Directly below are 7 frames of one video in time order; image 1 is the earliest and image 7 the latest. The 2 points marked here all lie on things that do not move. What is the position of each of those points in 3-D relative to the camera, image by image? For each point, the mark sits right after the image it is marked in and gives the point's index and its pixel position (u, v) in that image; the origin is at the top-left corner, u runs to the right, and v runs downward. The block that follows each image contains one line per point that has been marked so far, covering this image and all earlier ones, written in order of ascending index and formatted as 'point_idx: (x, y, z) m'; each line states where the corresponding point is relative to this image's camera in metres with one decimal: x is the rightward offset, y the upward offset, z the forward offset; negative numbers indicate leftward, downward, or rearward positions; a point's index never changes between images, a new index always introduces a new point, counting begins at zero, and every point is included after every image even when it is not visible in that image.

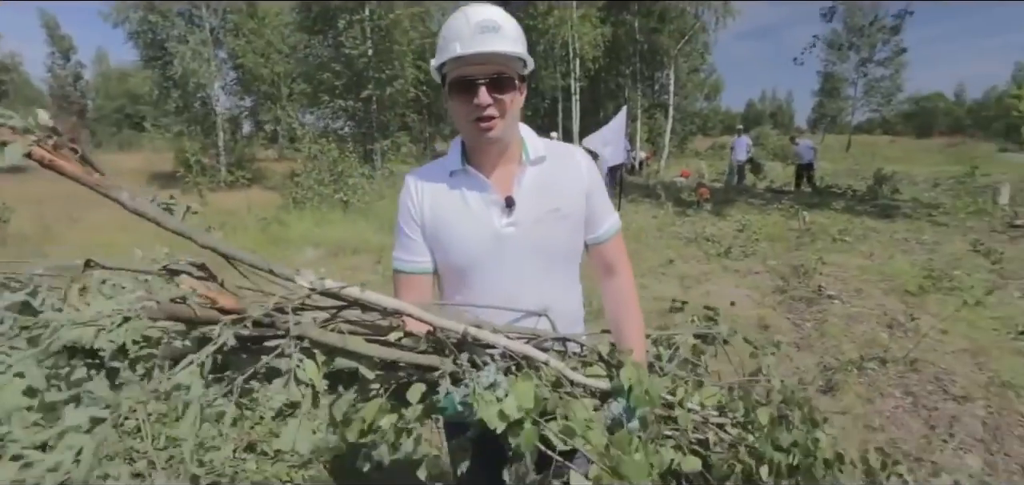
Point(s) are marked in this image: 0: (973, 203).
0: (+5.9, +0.5, +8.8) m
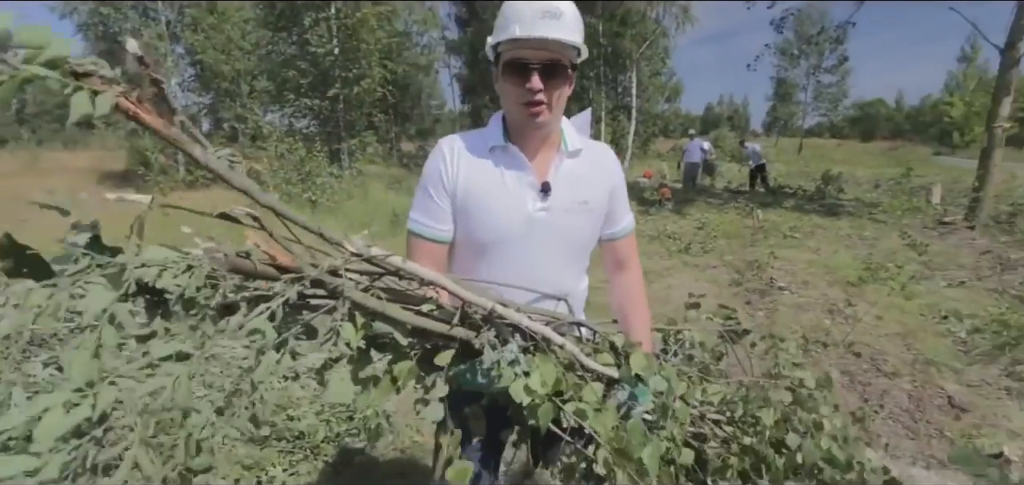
0: (+5.5, +0.5, +9.4) m
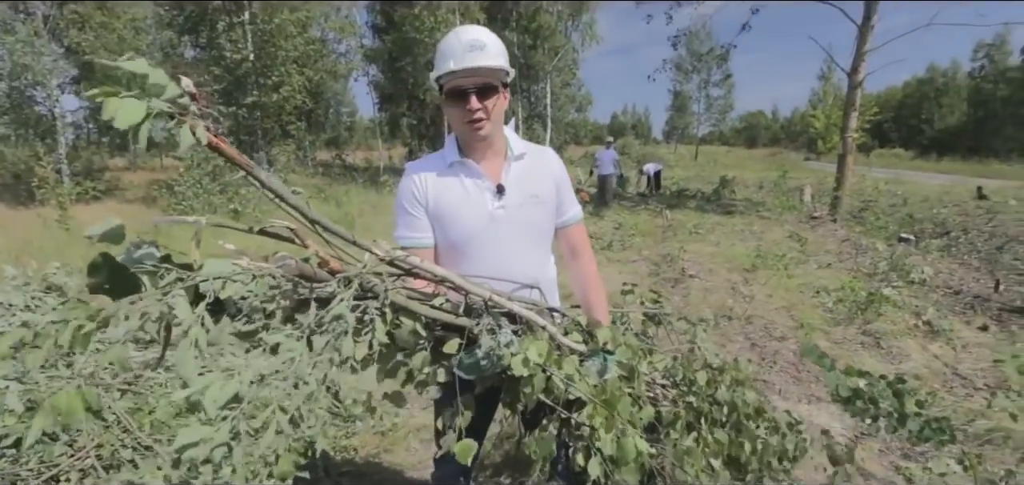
0: (+4.5, +0.6, +10.8) m
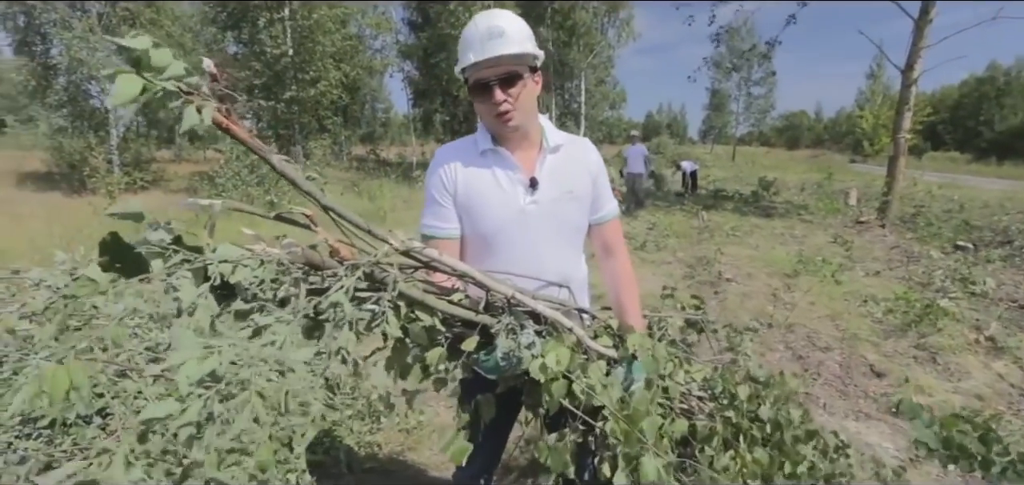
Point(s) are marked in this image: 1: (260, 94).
0: (+4.9, +0.6, +10.5) m
1: (-6.3, +3.7, +17.0) m
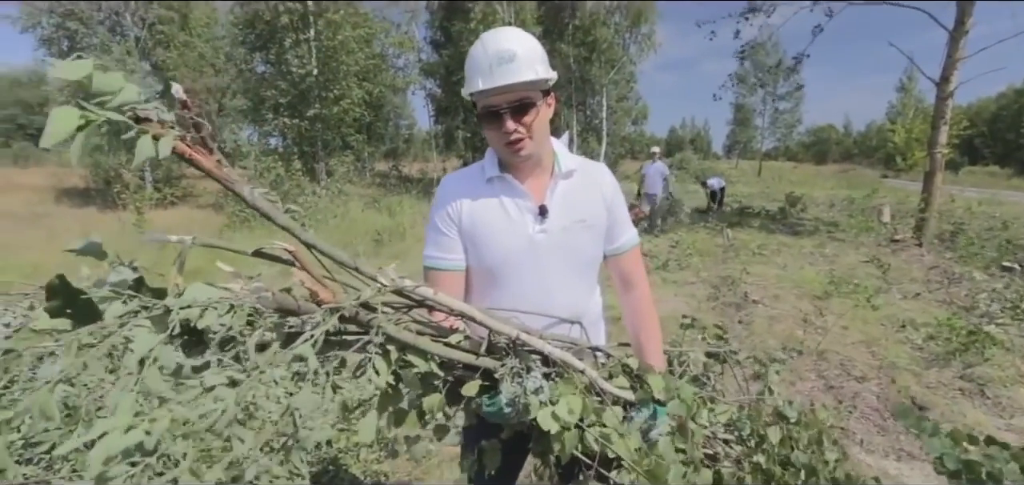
0: (+5.2, +0.3, +10.1) m
1: (-5.8, +3.3, +17.1) m
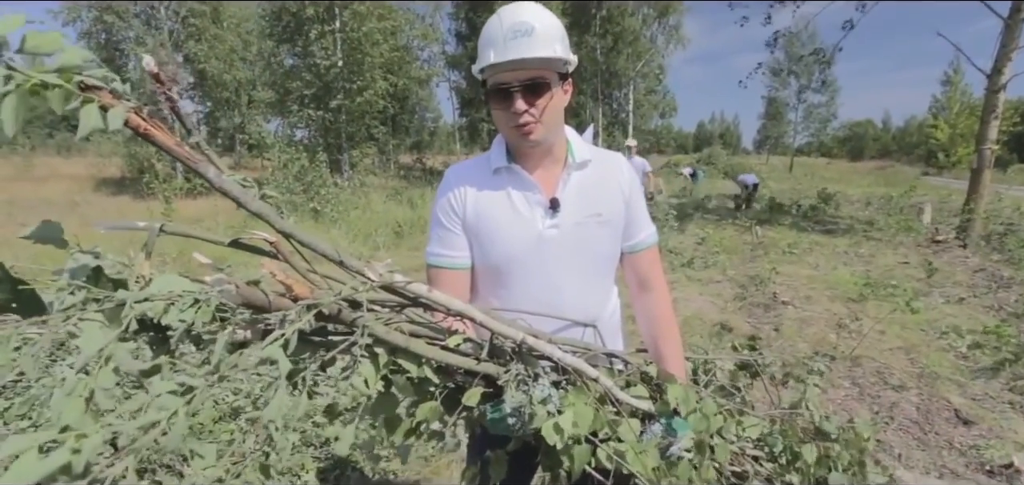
0: (+5.5, +0.3, +9.7) m
1: (-5.1, +3.5, +17.1) m
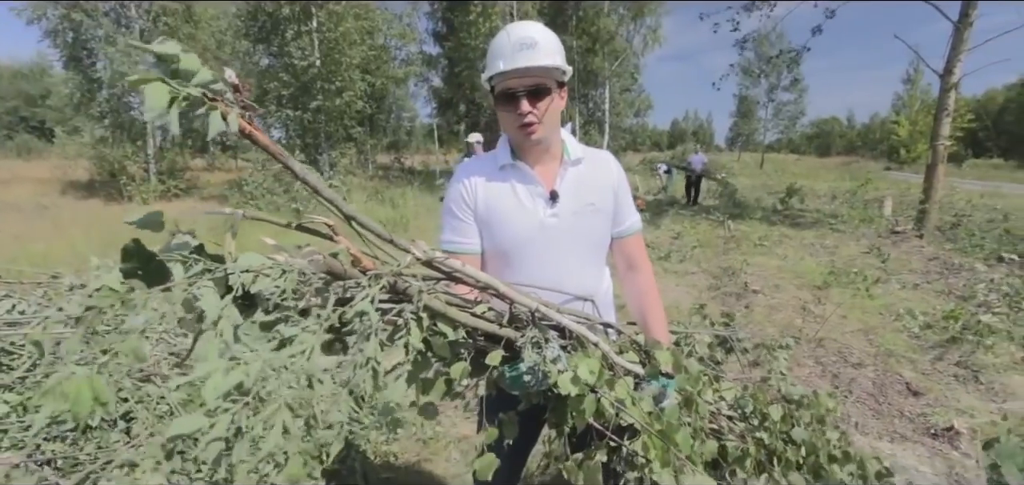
0: (+5.3, +0.4, +10.2) m
1: (-5.7, +3.5, +17.2) m
